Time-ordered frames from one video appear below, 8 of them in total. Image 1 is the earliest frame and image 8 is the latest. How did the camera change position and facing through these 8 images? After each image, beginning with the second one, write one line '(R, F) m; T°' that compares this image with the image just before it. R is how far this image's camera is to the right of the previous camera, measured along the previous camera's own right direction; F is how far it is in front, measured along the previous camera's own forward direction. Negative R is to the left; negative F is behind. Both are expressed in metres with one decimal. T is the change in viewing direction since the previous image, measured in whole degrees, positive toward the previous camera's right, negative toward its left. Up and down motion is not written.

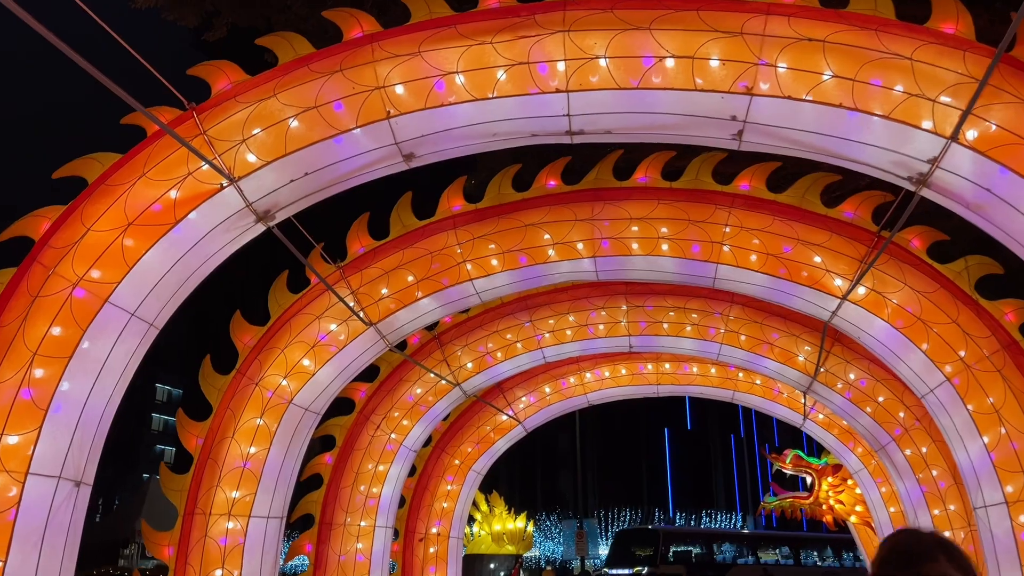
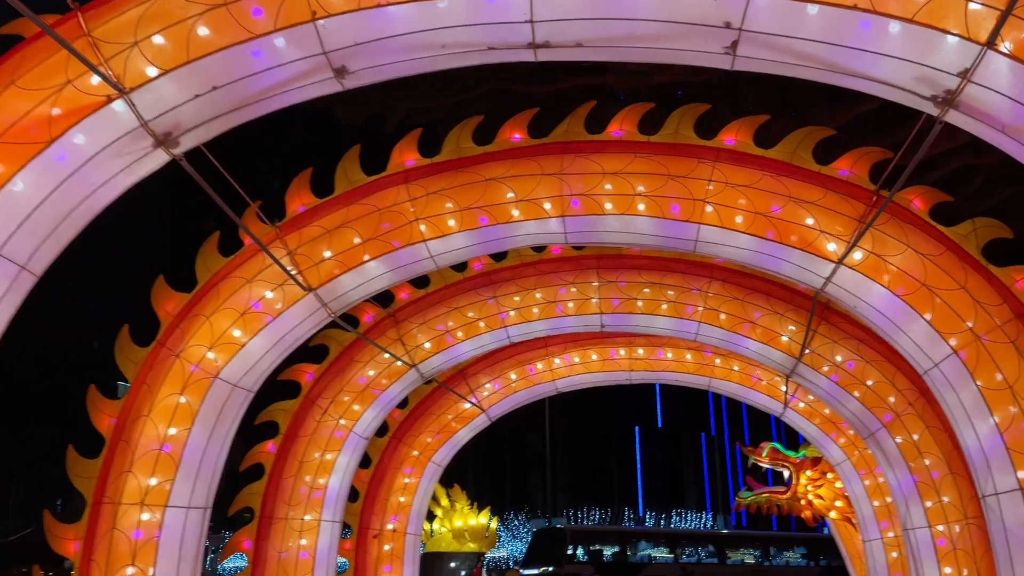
(+0.1, +0.7) m; +2°
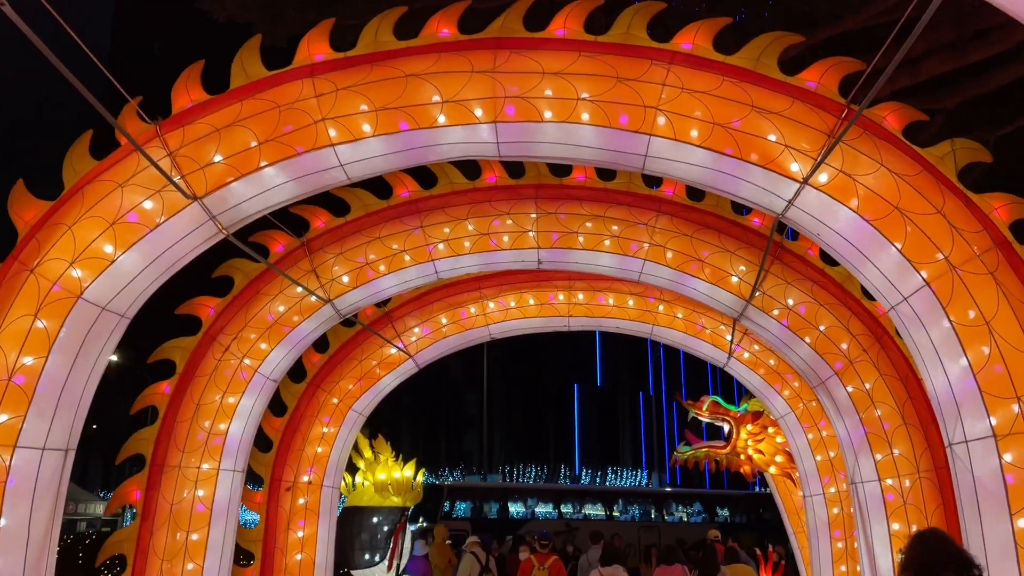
(+0.2, +0.8) m; +4°
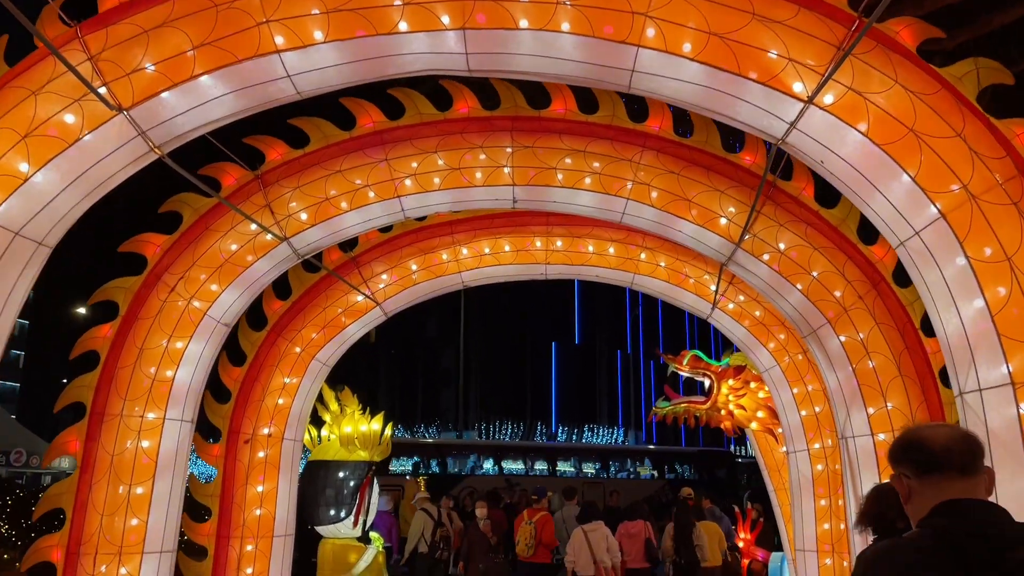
(+0.1, +0.5) m; +1°
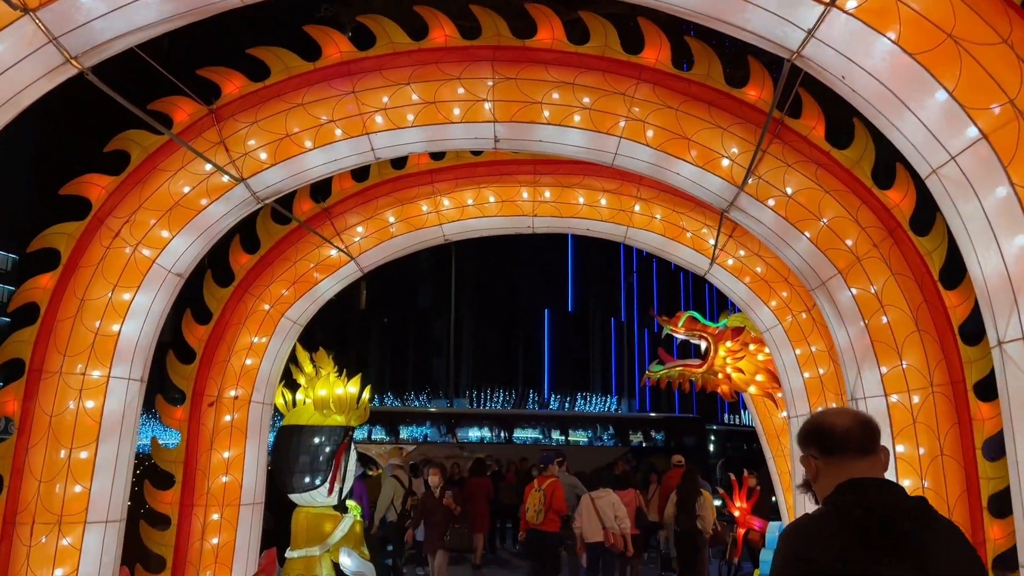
(+0.1, +0.6) m; 0°
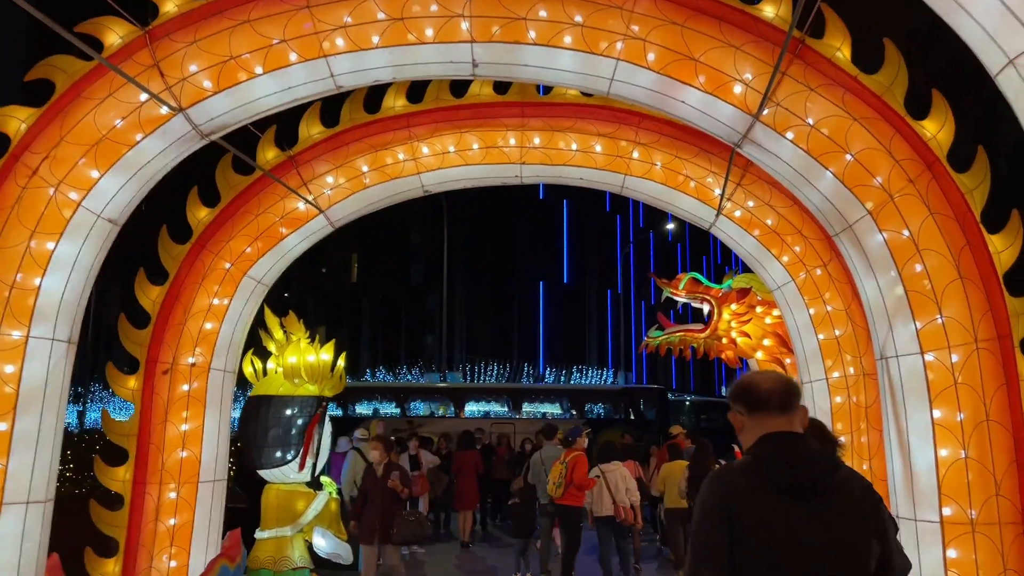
(+0.1, +0.8) m; 0°
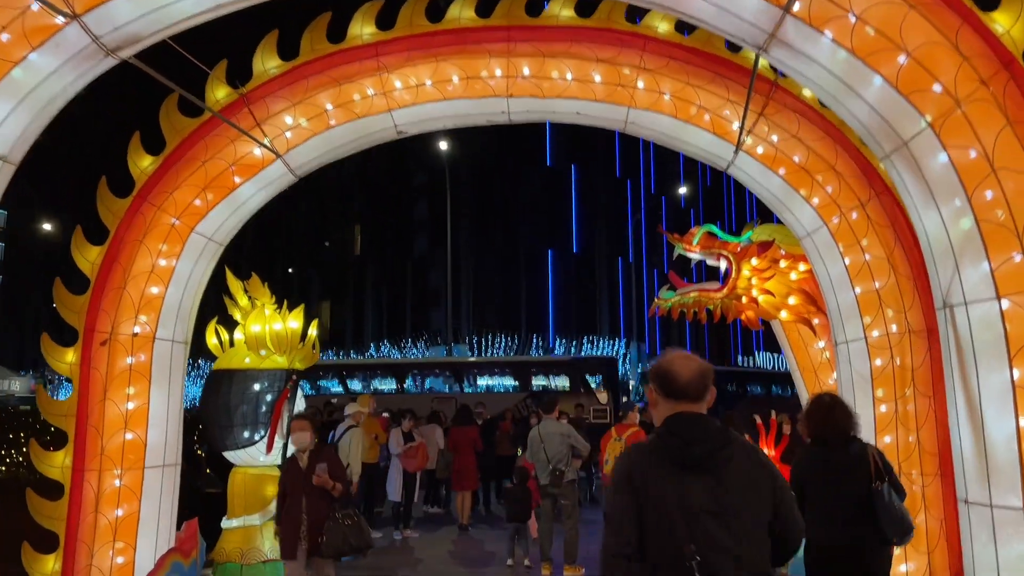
(+0.2, +1.0) m; -1°
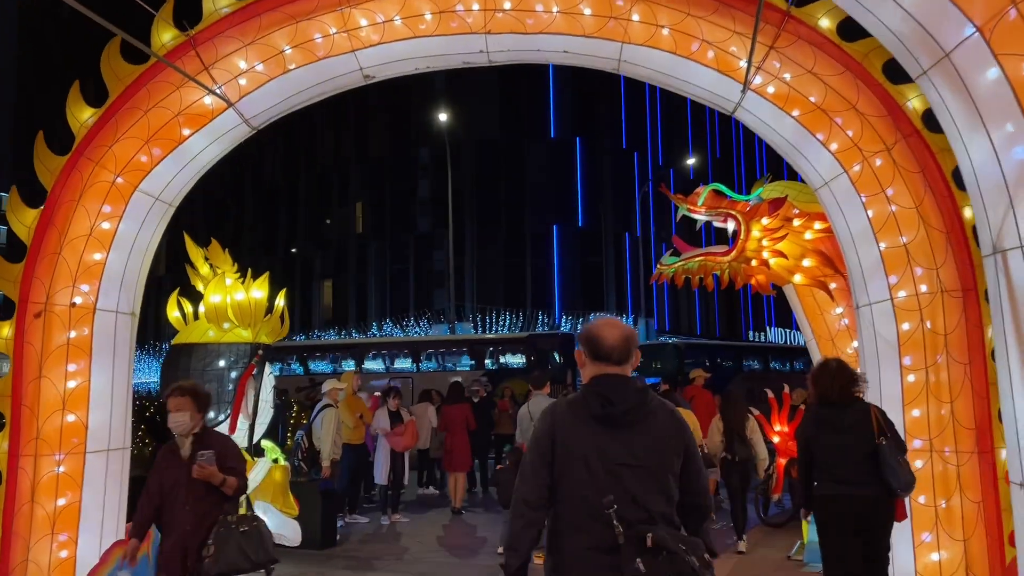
(+0.2, +0.7) m; -1°
